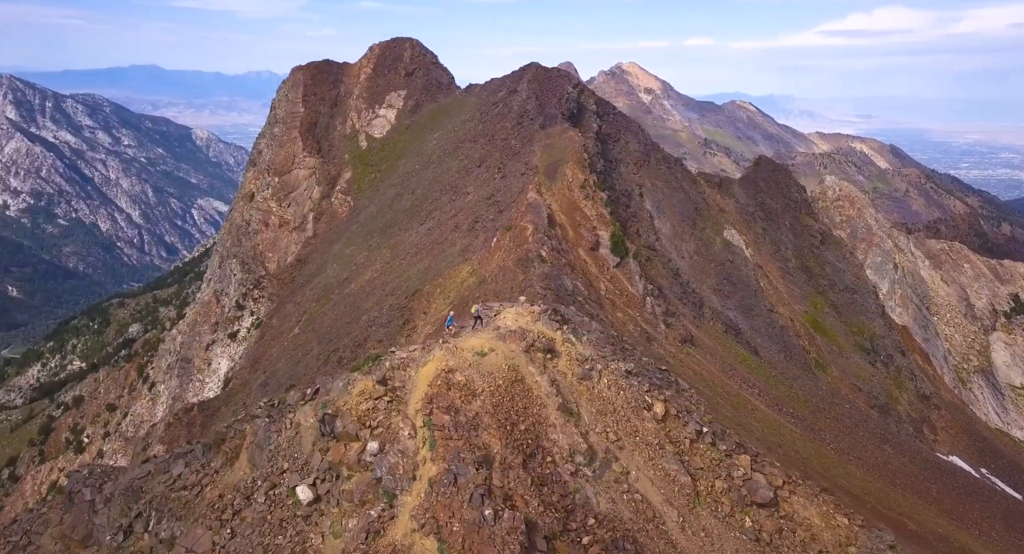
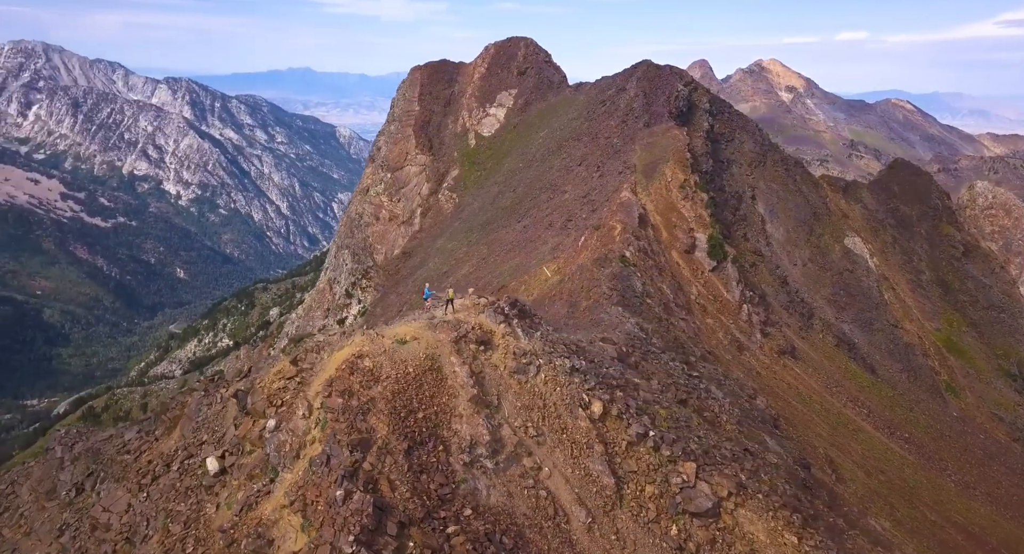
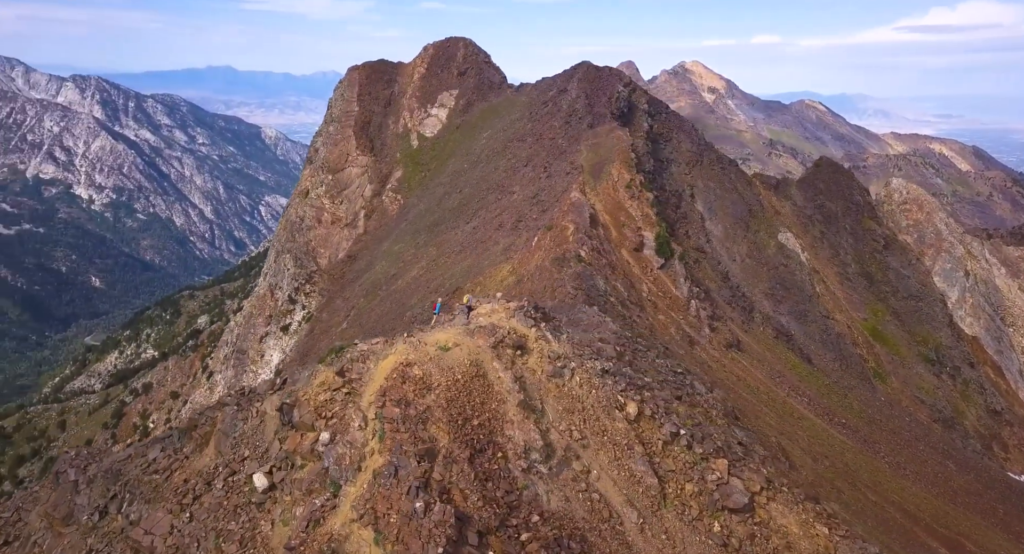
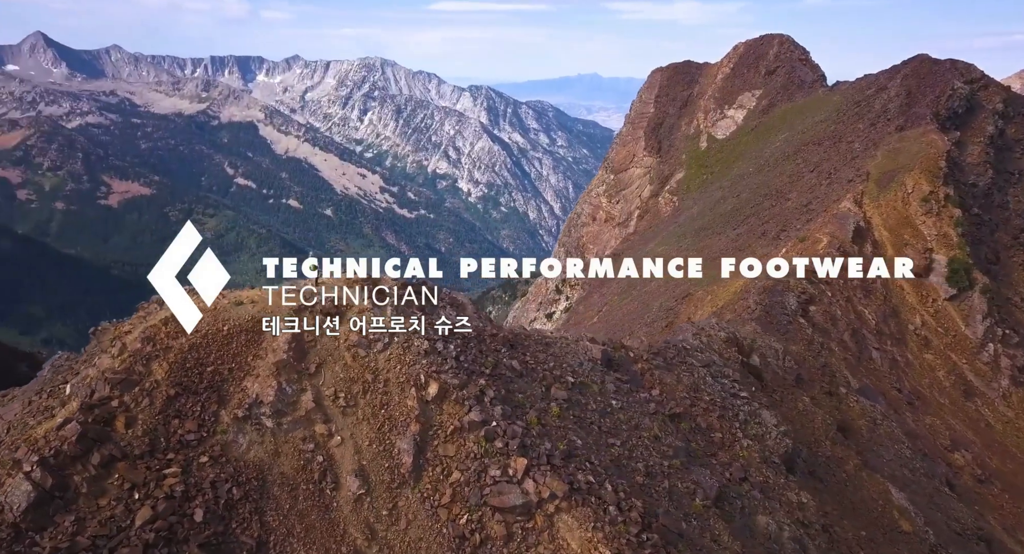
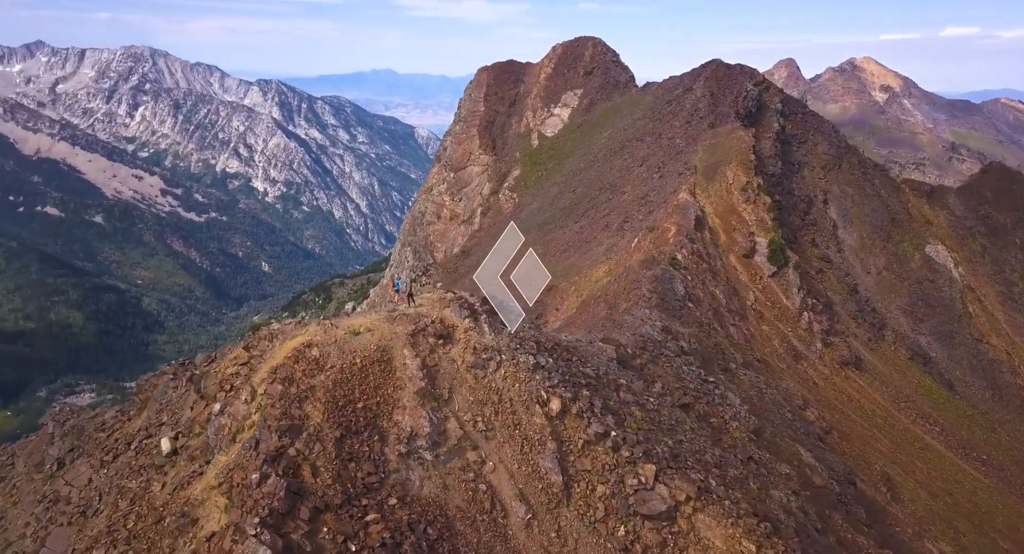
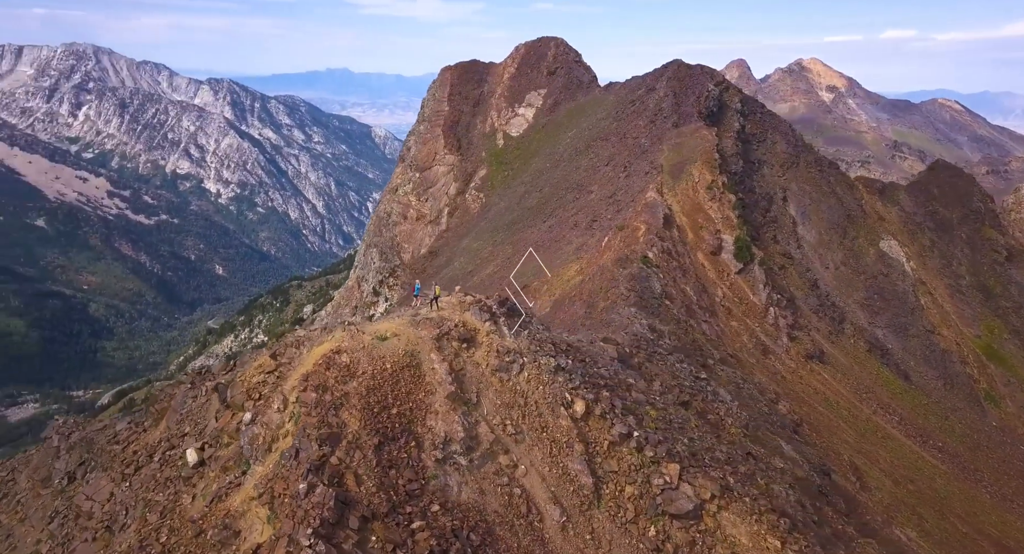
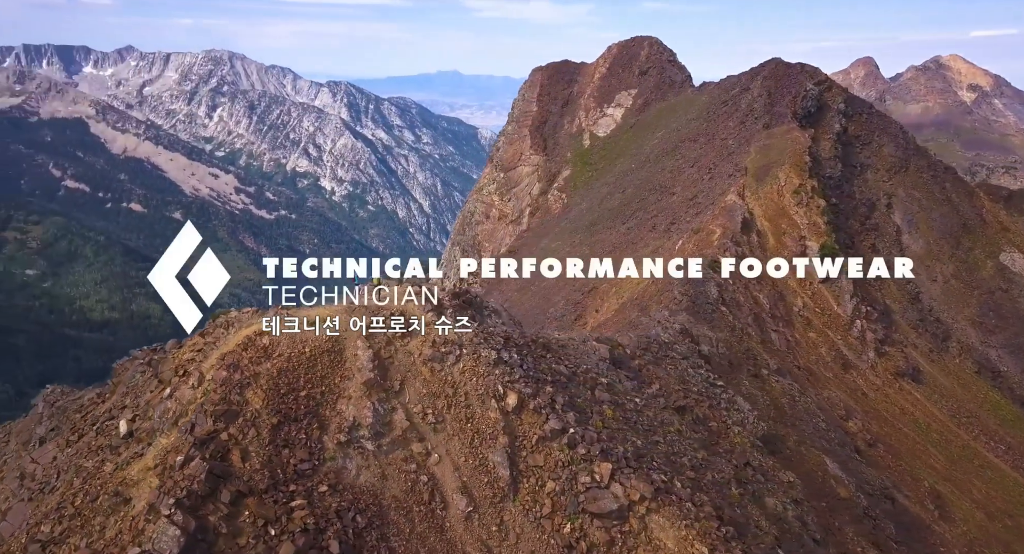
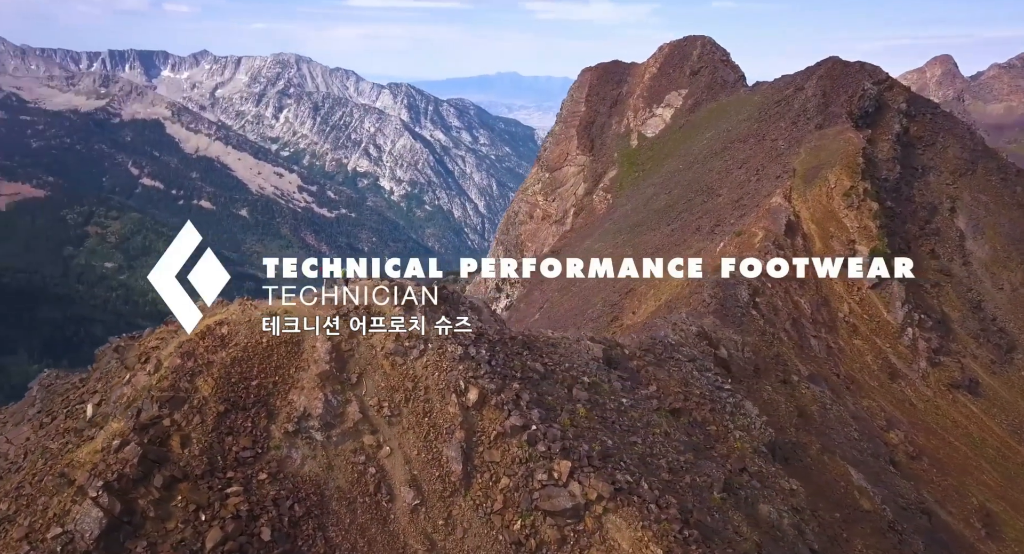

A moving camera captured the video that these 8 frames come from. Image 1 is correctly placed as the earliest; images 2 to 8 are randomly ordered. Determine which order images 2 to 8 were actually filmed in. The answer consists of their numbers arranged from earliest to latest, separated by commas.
3, 2, 6, 5, 7, 8, 4
